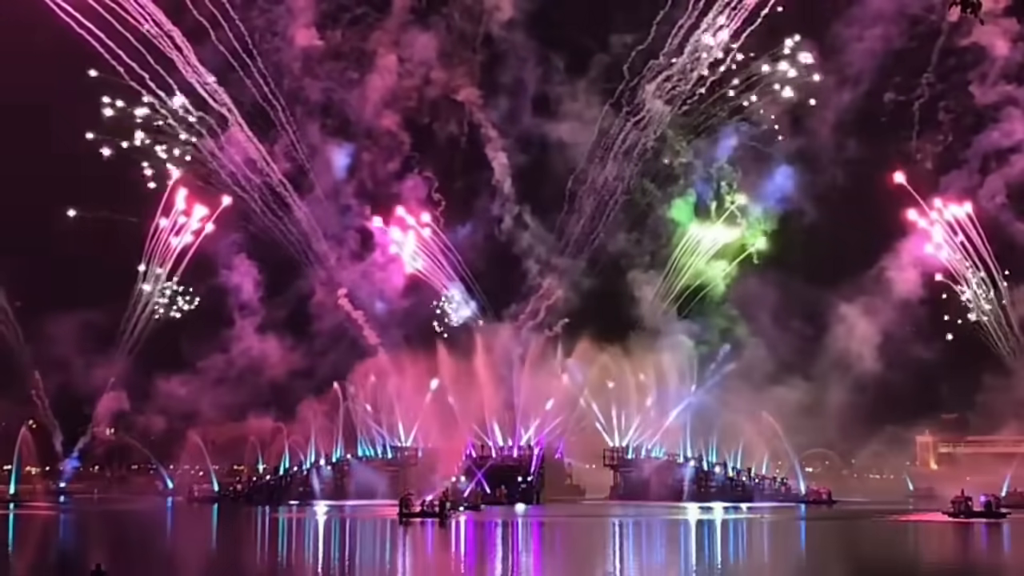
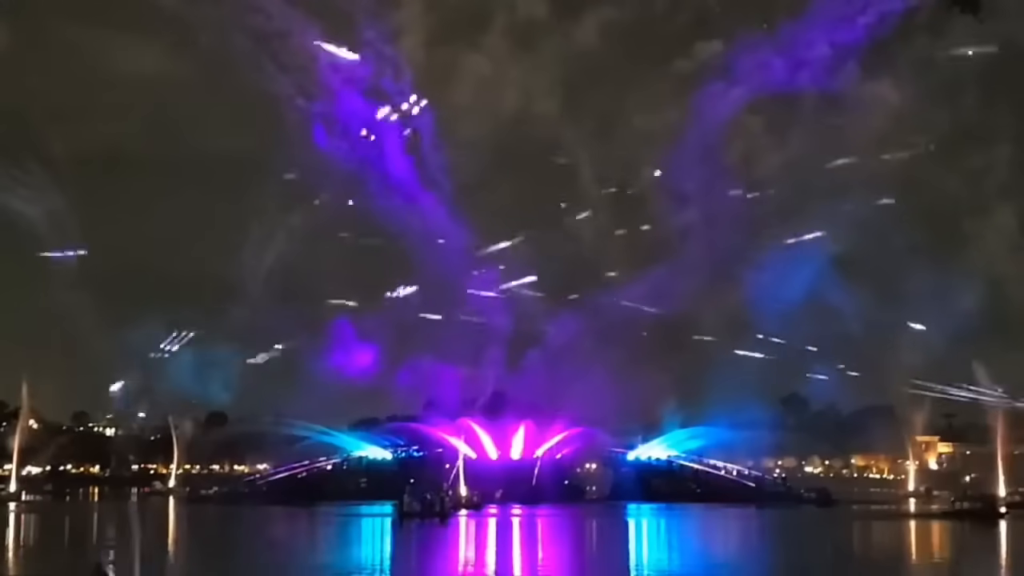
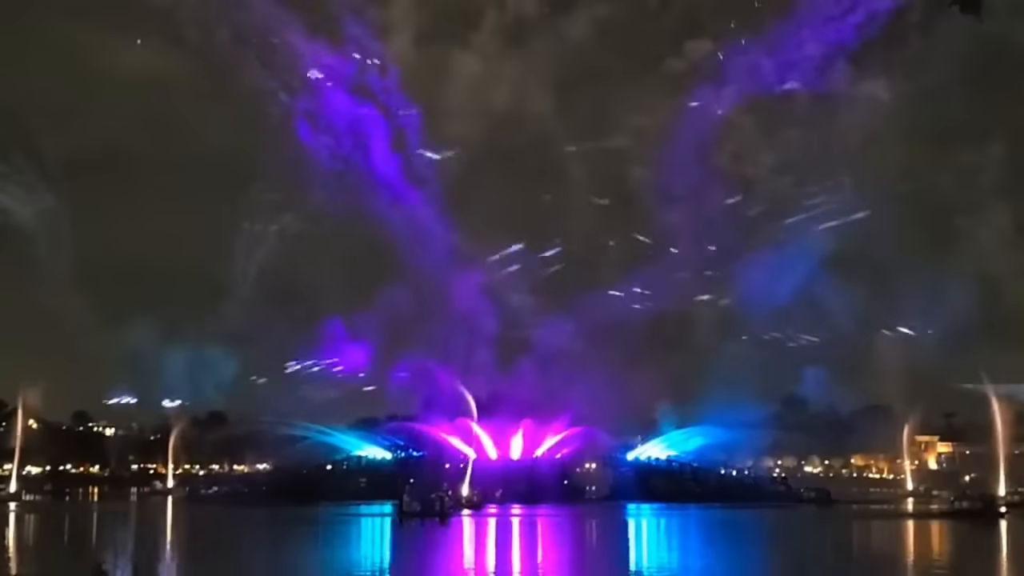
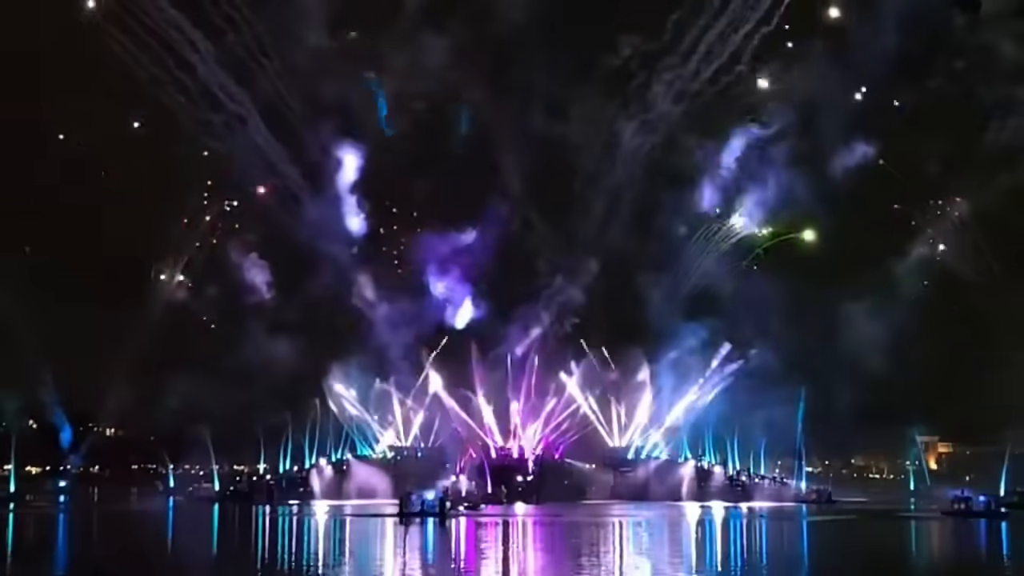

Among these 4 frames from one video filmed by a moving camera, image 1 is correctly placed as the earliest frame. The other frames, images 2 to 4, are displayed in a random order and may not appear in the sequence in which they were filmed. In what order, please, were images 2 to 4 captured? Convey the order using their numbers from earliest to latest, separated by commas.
4, 3, 2
